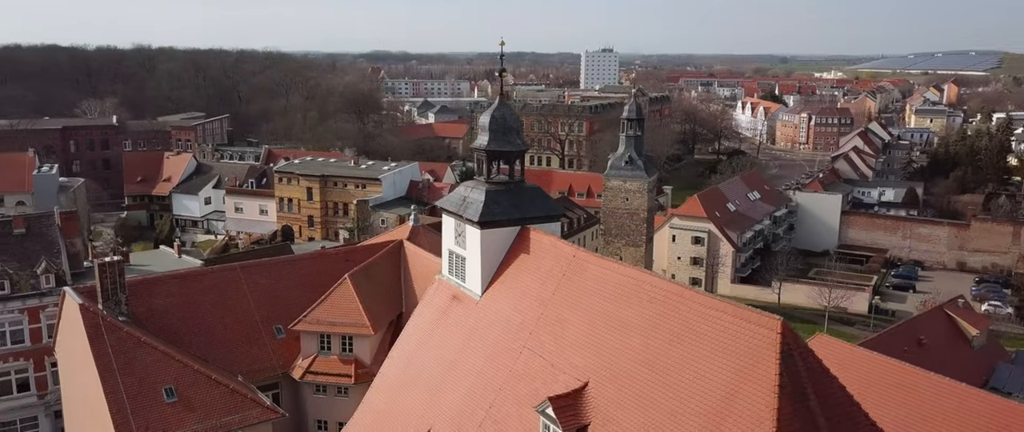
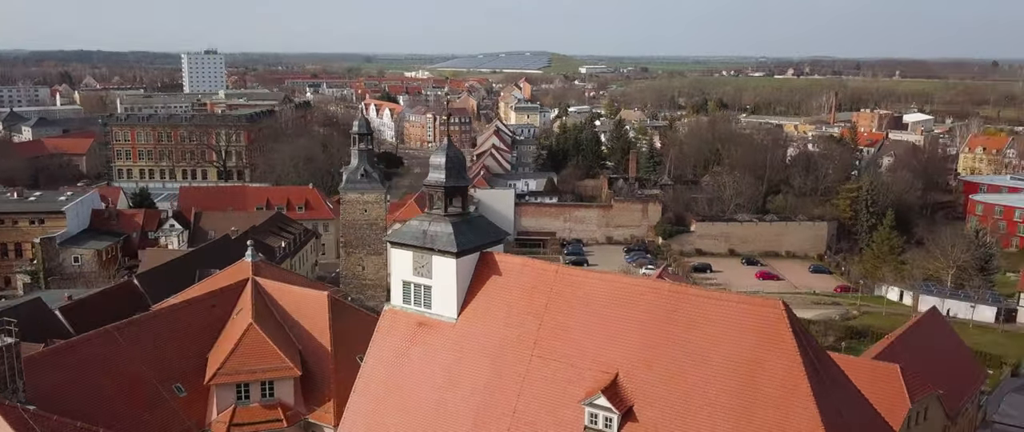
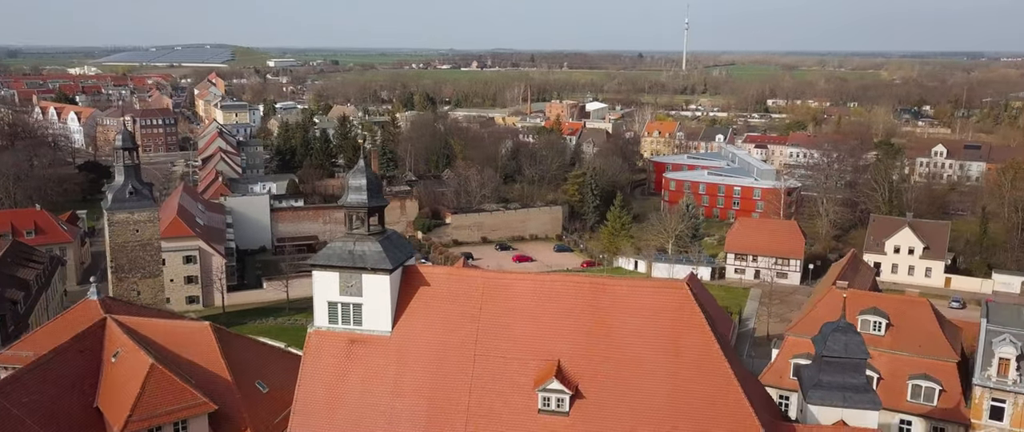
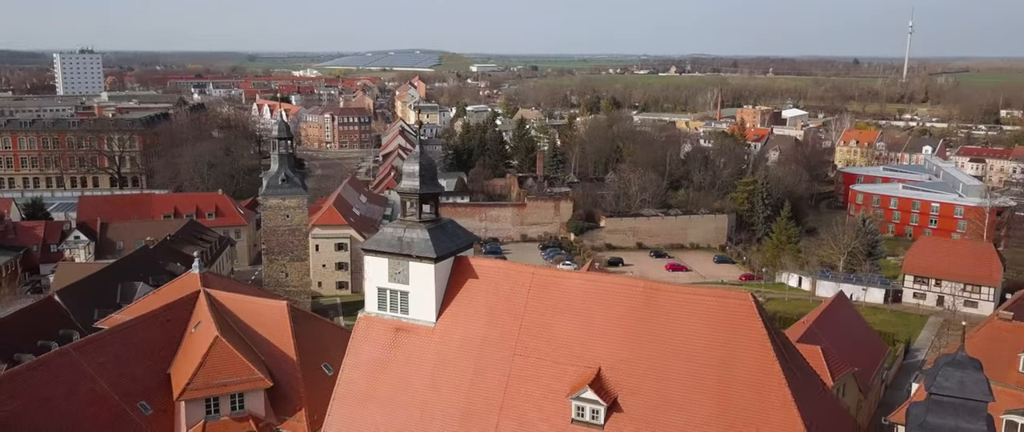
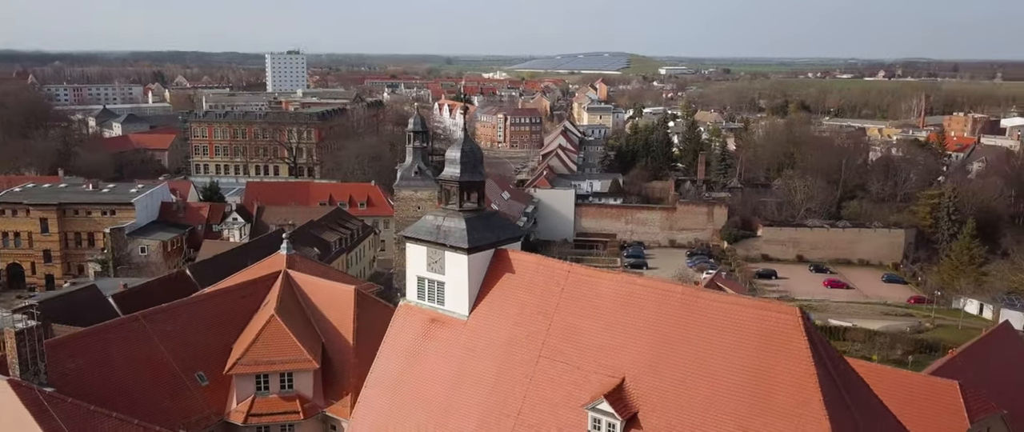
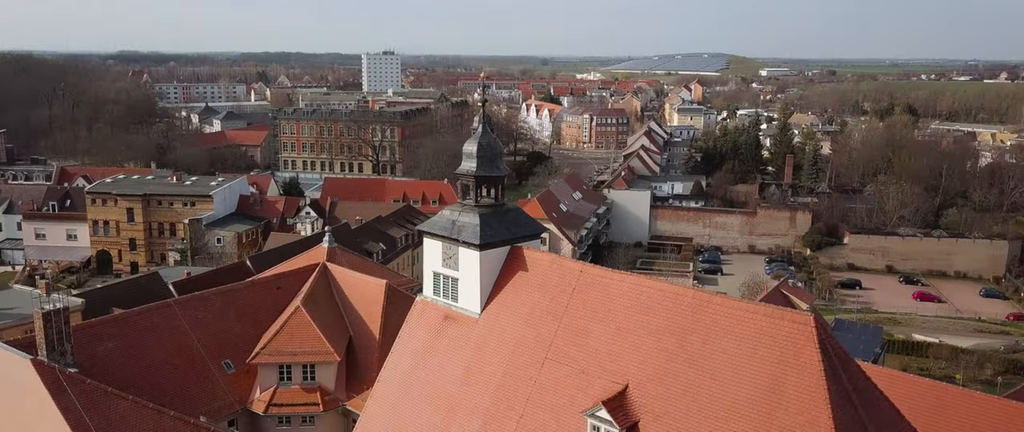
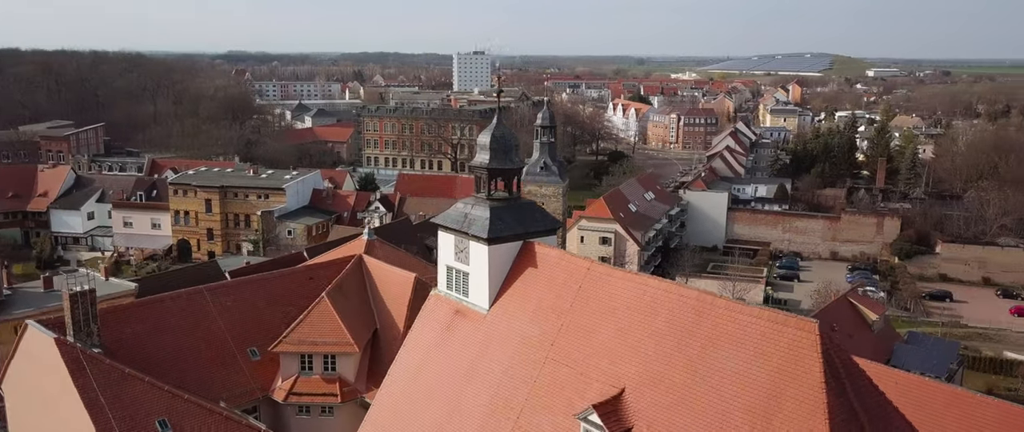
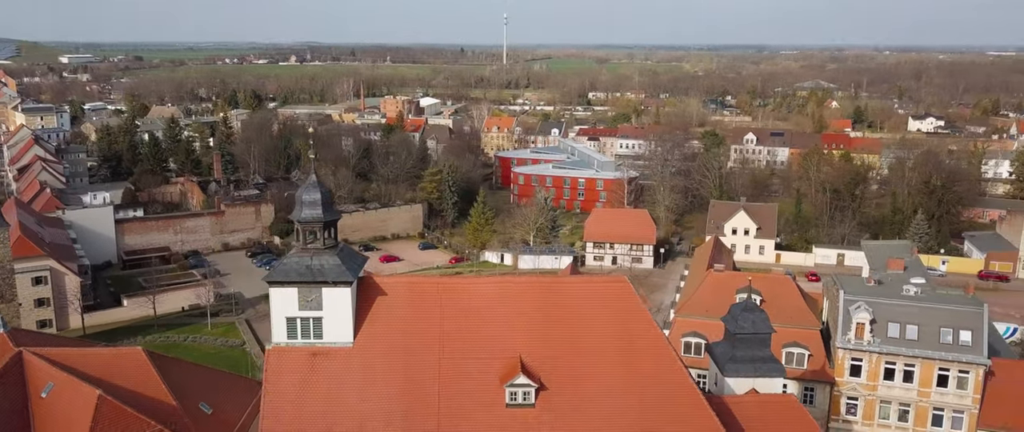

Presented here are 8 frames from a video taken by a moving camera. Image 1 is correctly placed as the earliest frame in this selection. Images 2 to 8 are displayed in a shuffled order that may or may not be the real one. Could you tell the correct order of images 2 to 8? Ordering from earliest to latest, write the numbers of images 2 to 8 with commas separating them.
7, 6, 5, 2, 4, 3, 8
